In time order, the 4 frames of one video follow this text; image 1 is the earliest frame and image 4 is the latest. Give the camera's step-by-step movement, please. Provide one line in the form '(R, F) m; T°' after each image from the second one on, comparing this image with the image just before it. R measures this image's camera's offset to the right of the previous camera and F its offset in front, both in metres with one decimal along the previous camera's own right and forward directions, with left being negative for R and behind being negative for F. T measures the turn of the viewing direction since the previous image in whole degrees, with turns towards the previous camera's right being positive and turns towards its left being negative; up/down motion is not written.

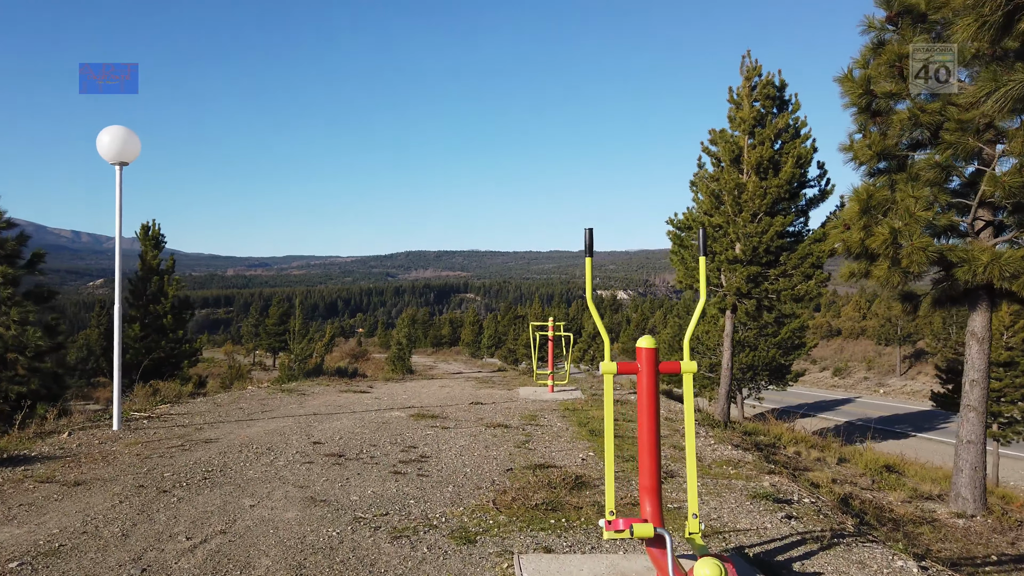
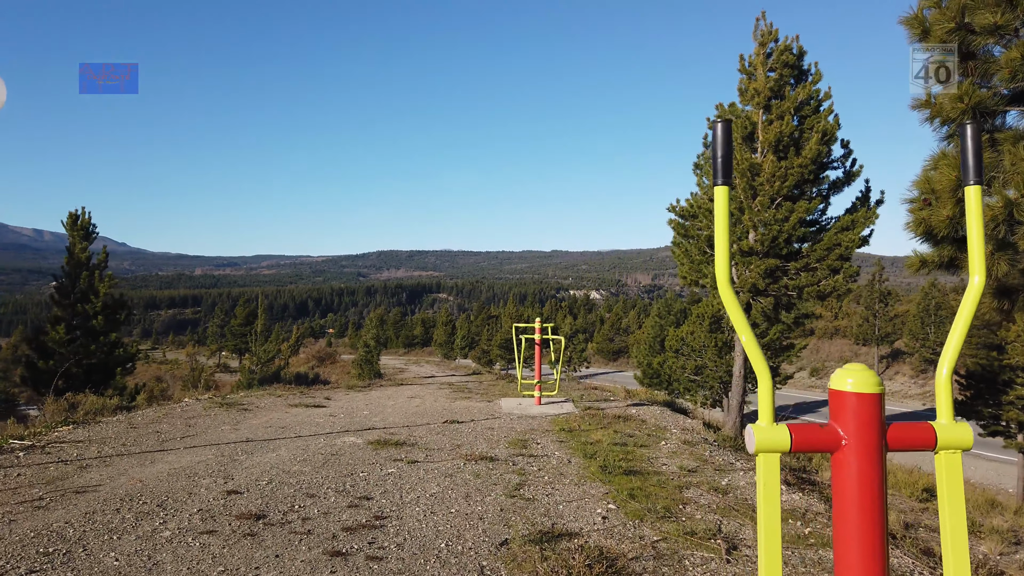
(-0.1, +1.7) m; +2°
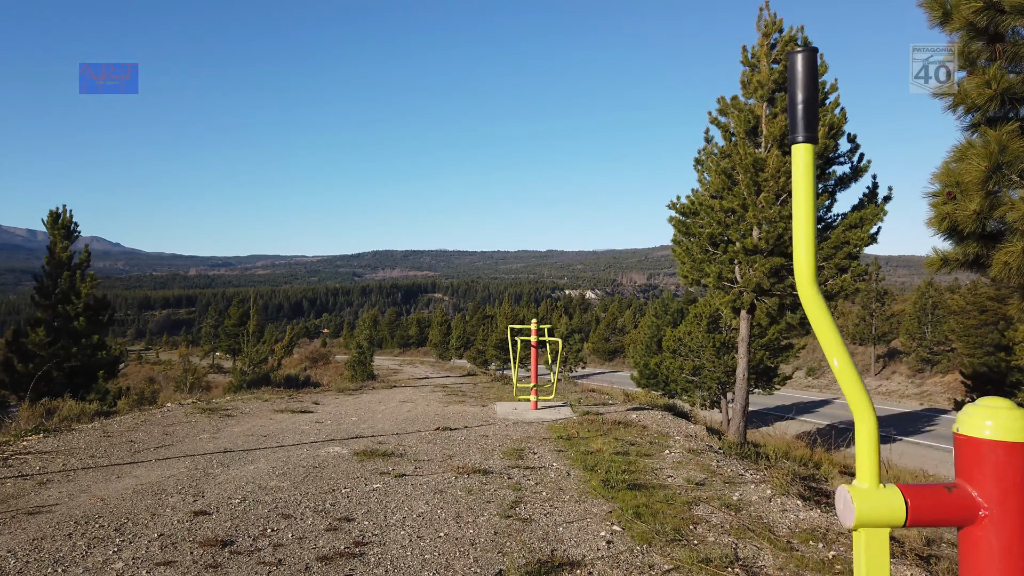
(0.0, +0.4) m; 0°
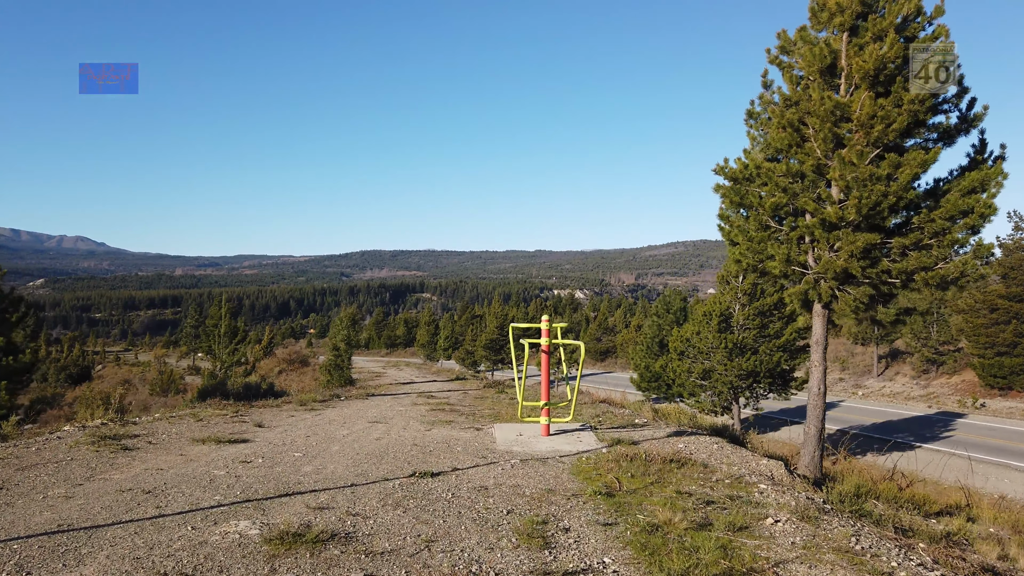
(-0.2, +2.5) m; +1°
